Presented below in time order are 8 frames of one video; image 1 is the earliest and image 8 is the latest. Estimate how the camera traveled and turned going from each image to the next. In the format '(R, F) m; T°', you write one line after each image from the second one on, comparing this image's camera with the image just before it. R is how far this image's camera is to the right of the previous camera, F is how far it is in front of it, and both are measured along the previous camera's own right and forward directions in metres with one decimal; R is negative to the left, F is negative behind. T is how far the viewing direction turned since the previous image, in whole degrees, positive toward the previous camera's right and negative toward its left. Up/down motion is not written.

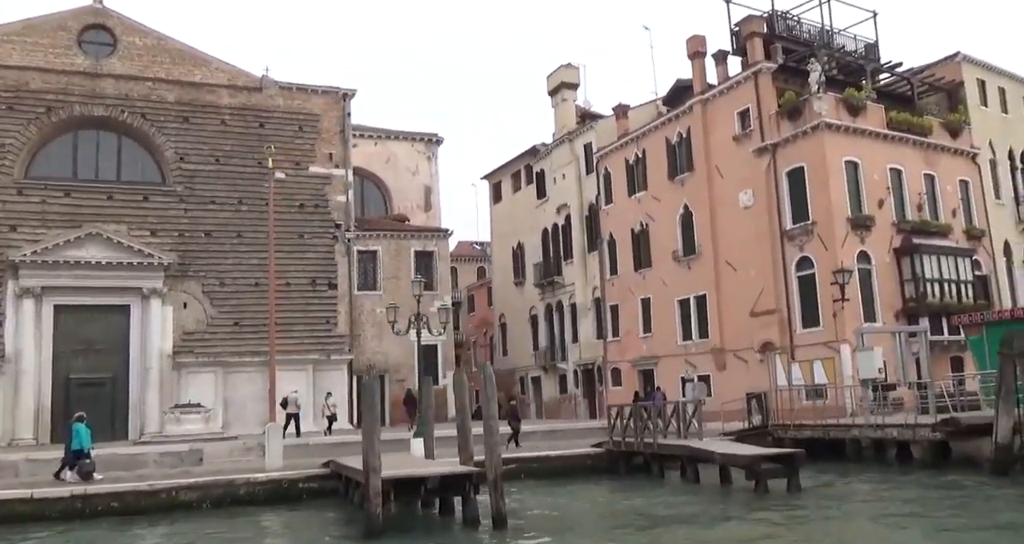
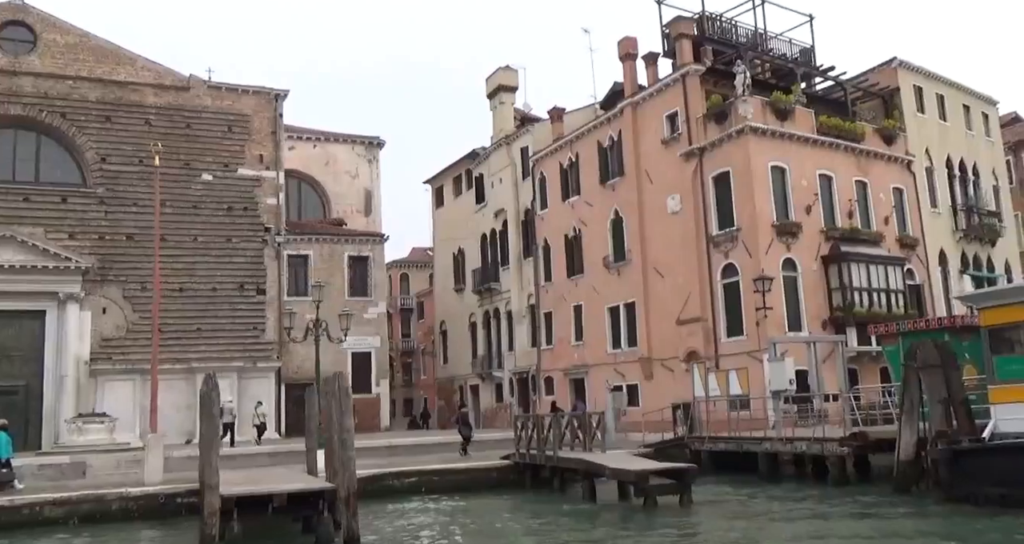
(+1.8, +0.8) m; +1°
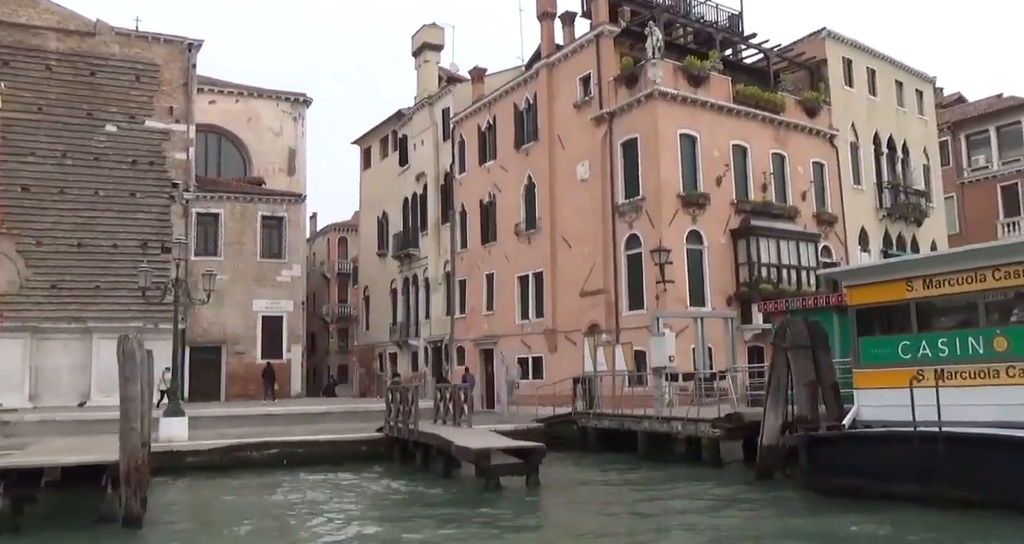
(+2.2, +1.0) m; +1°
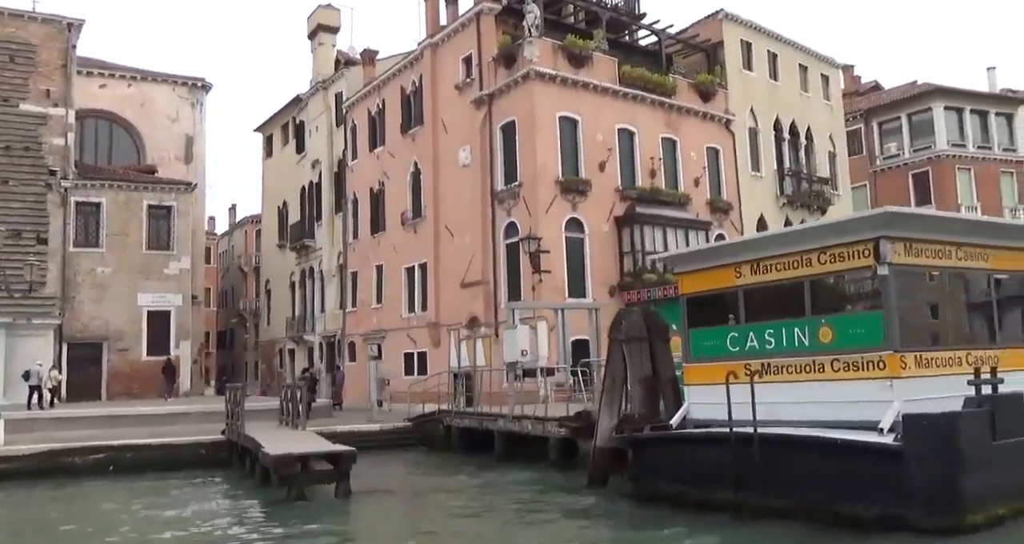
(+2.4, +1.1) m; +2°
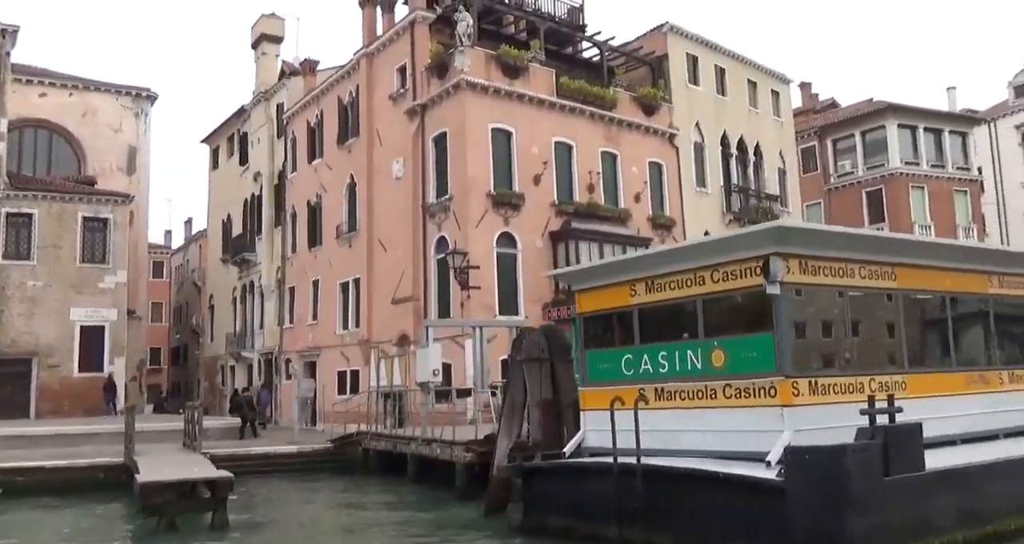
(+1.3, +0.7) m; +1°
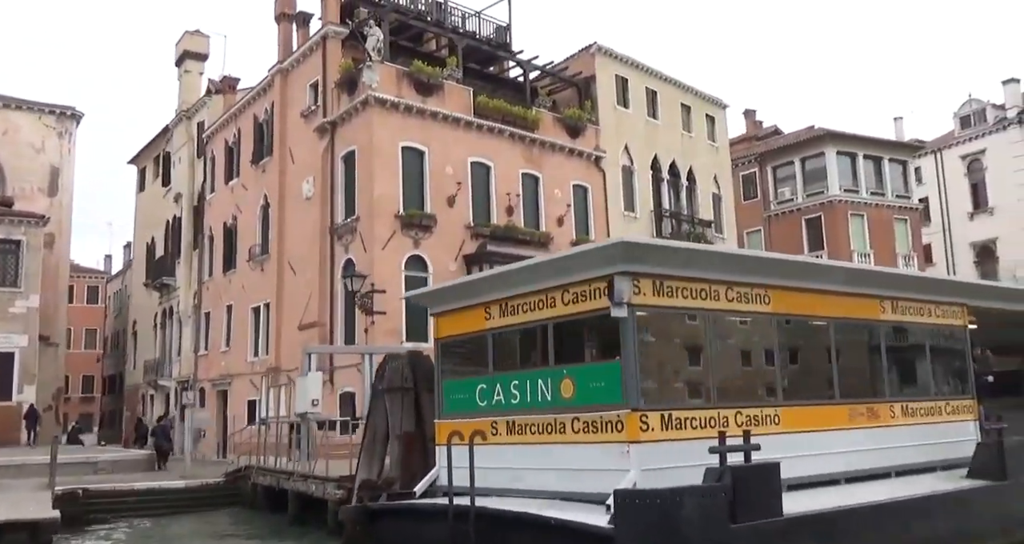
(+1.5, +0.9) m; +2°
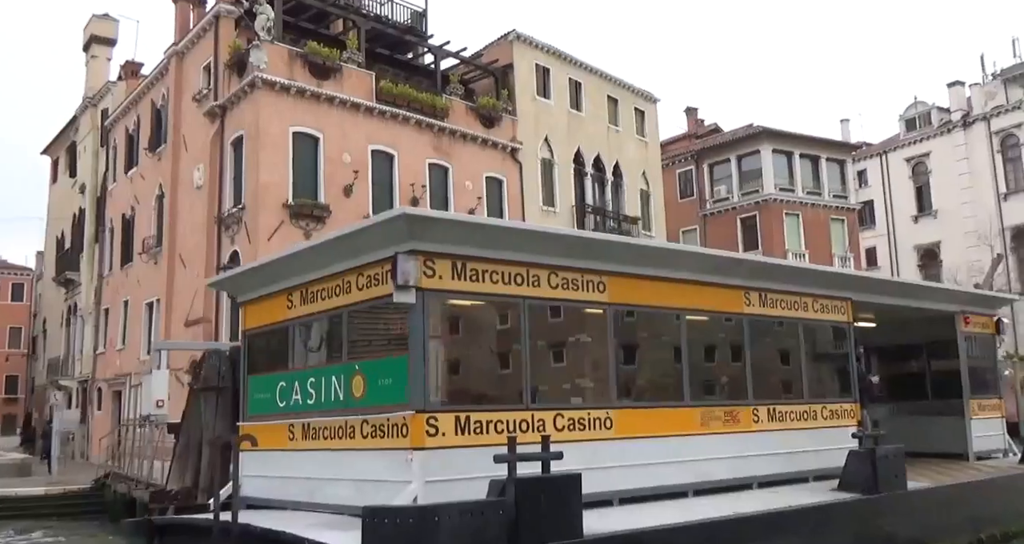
(+1.7, +1.1) m; +2°
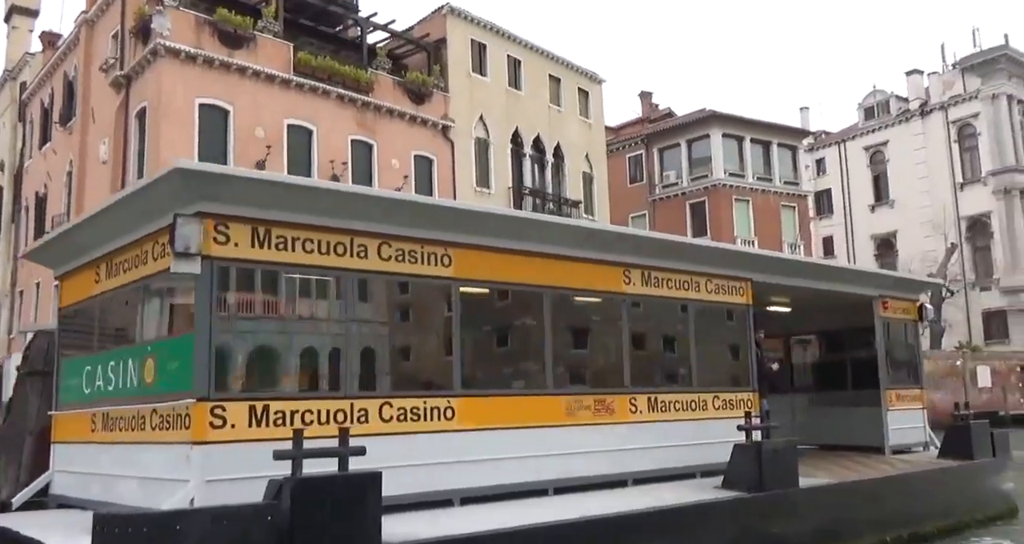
(+1.3, +0.9) m; +1°
